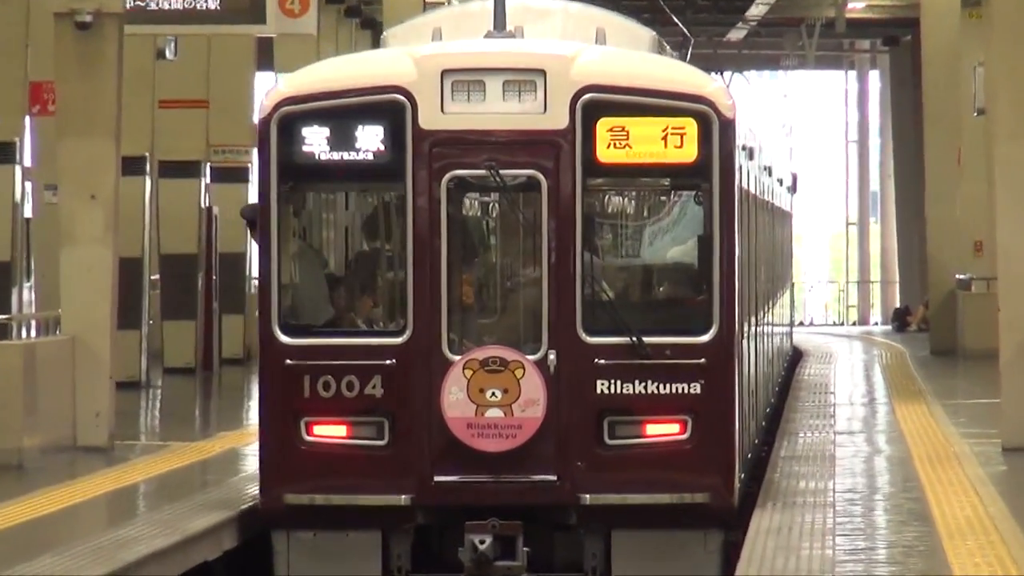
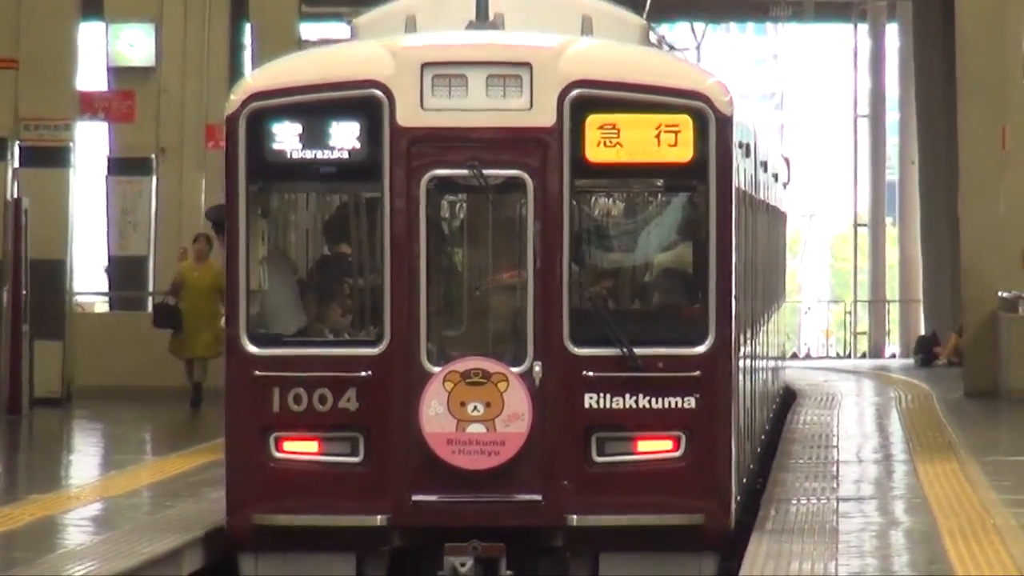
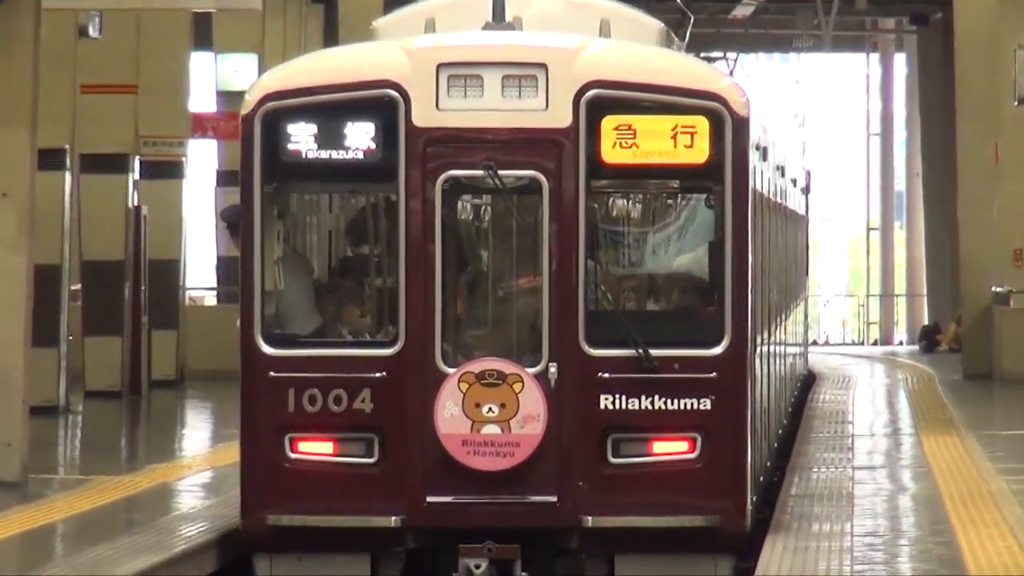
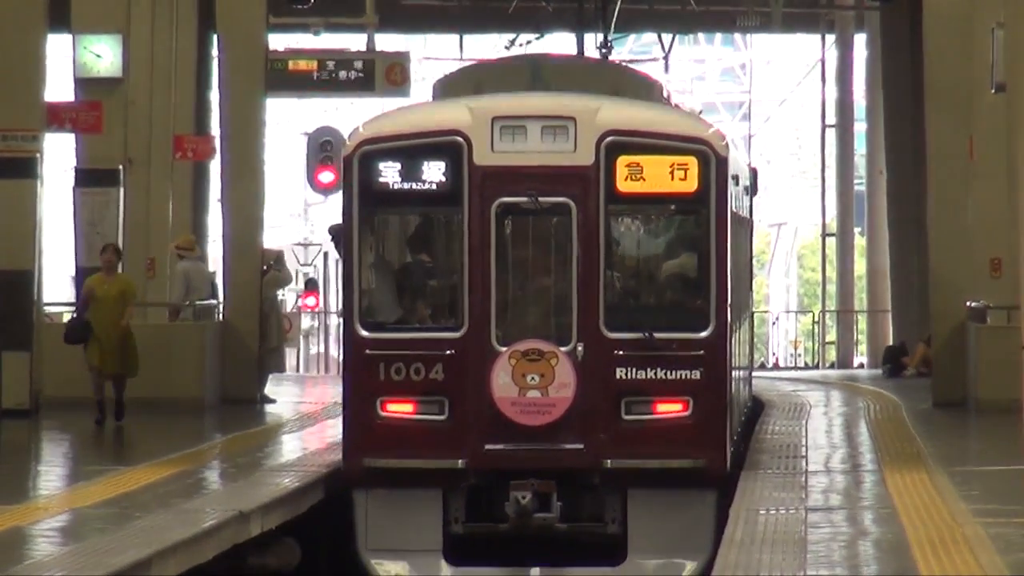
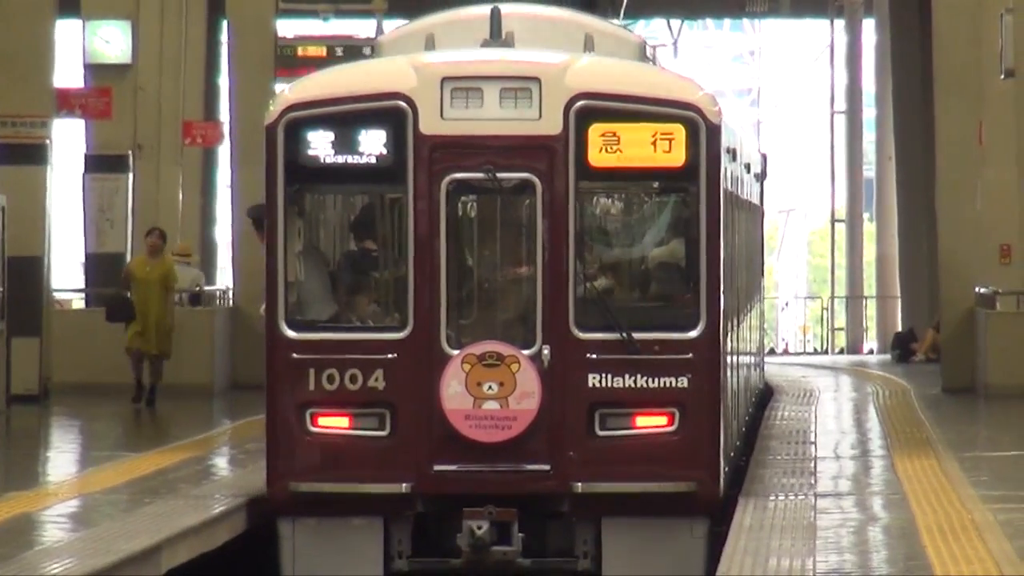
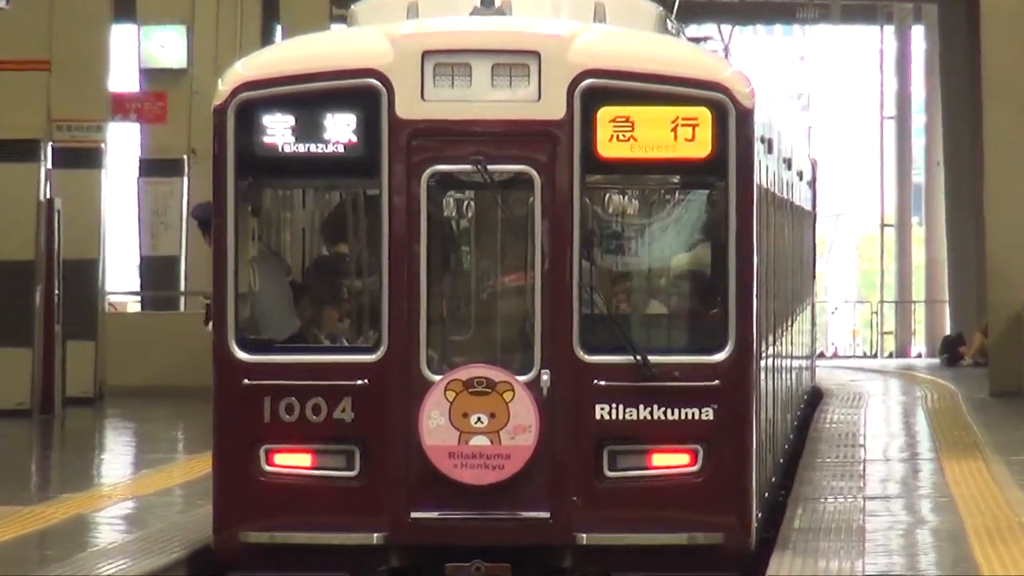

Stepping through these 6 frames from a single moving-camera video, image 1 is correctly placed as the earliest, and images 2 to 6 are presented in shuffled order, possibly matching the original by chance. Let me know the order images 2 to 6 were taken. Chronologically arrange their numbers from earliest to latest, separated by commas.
3, 6, 2, 5, 4
